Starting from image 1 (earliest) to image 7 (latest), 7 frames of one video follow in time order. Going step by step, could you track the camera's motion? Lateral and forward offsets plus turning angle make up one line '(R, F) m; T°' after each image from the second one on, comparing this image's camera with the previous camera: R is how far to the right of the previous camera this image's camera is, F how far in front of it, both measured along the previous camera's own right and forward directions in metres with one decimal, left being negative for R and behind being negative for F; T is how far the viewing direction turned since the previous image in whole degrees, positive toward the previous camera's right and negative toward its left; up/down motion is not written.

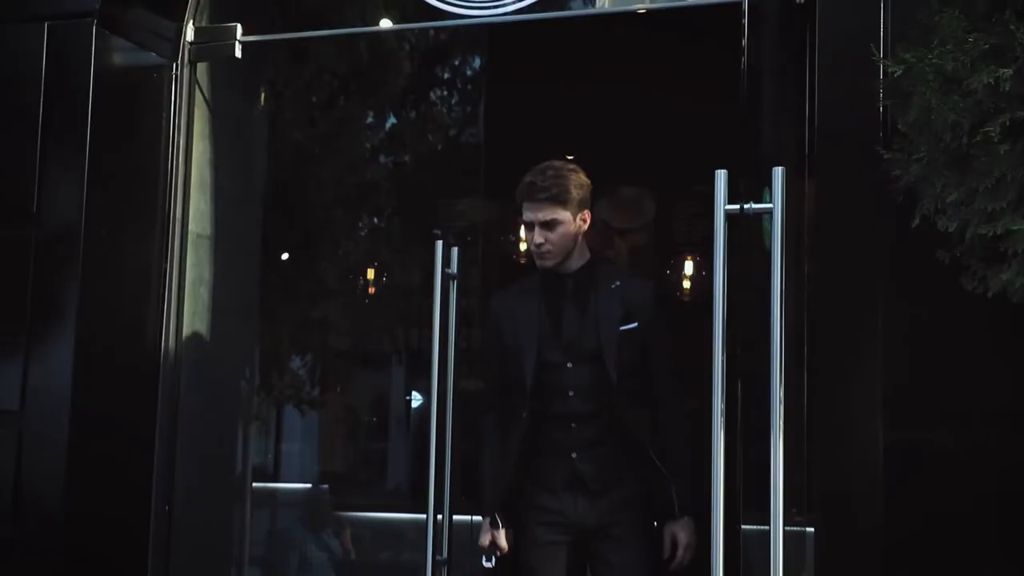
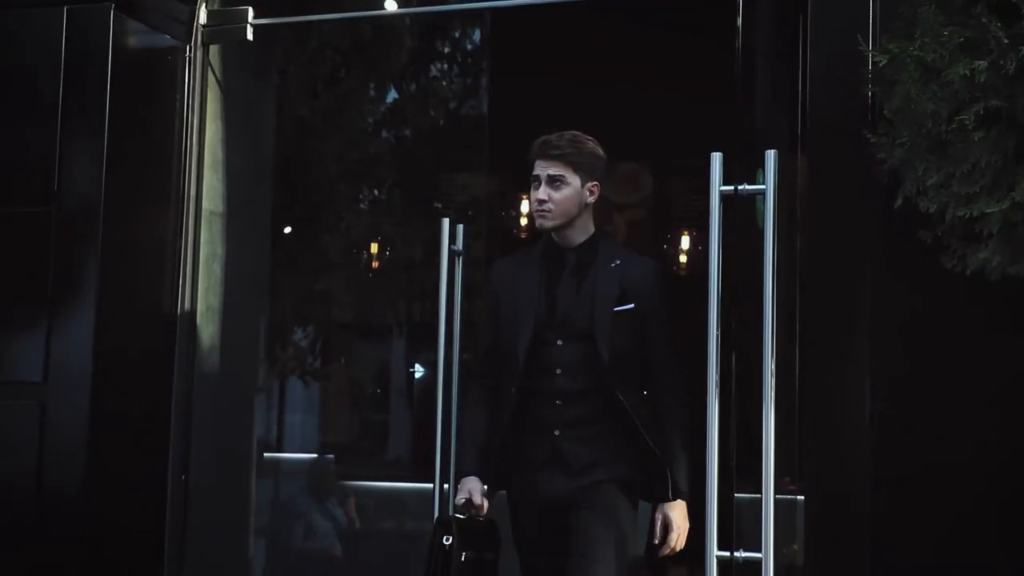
(0.0, -0.1) m; 0°
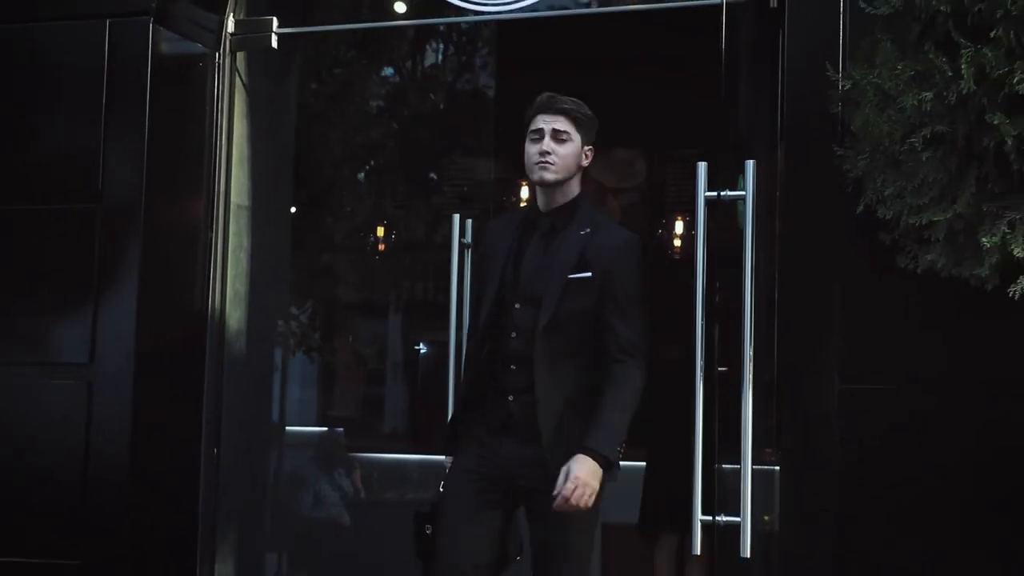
(0.0, -0.3) m; 0°
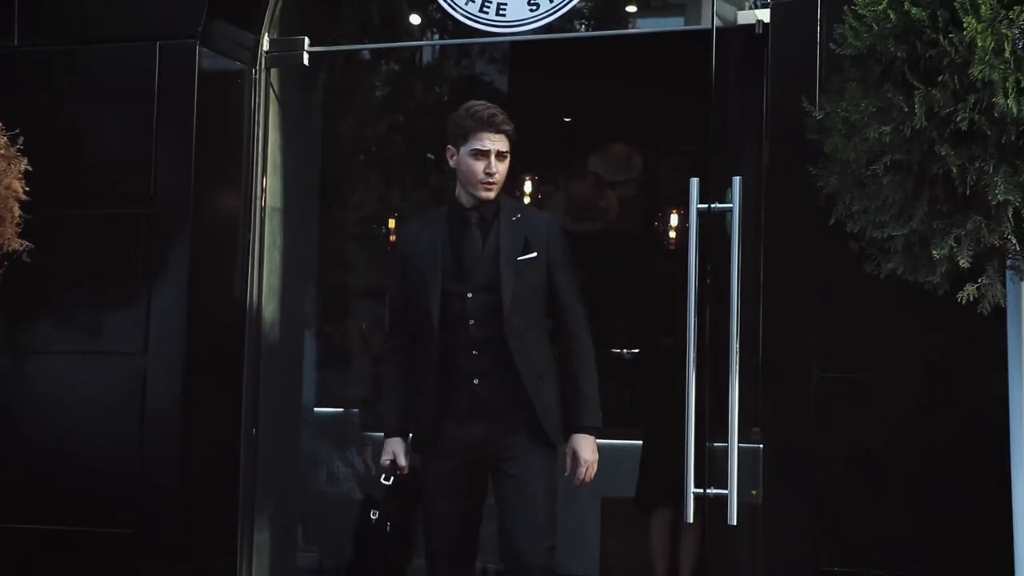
(0.0, -0.4) m; 0°
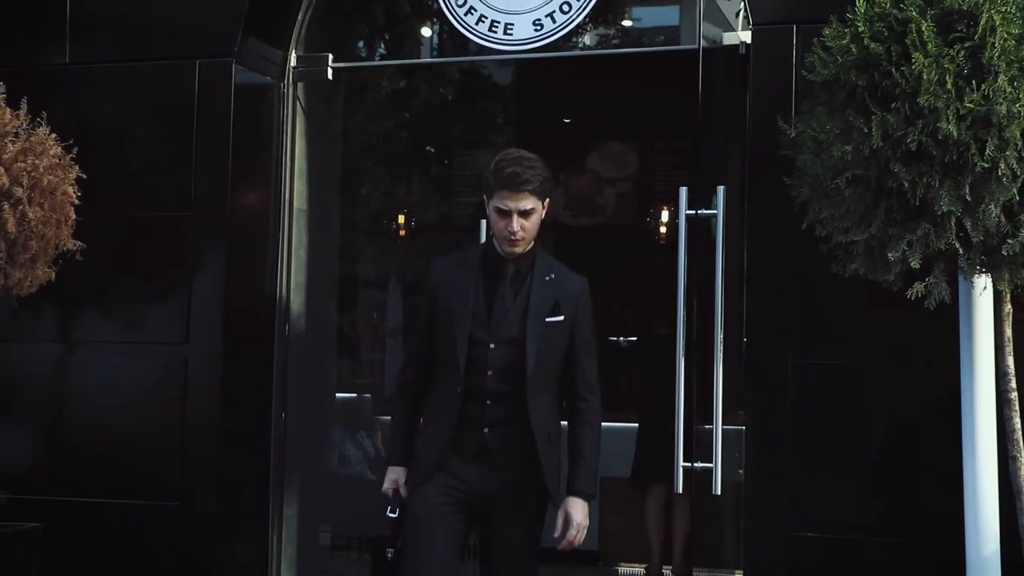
(0.0, -0.4) m; 0°
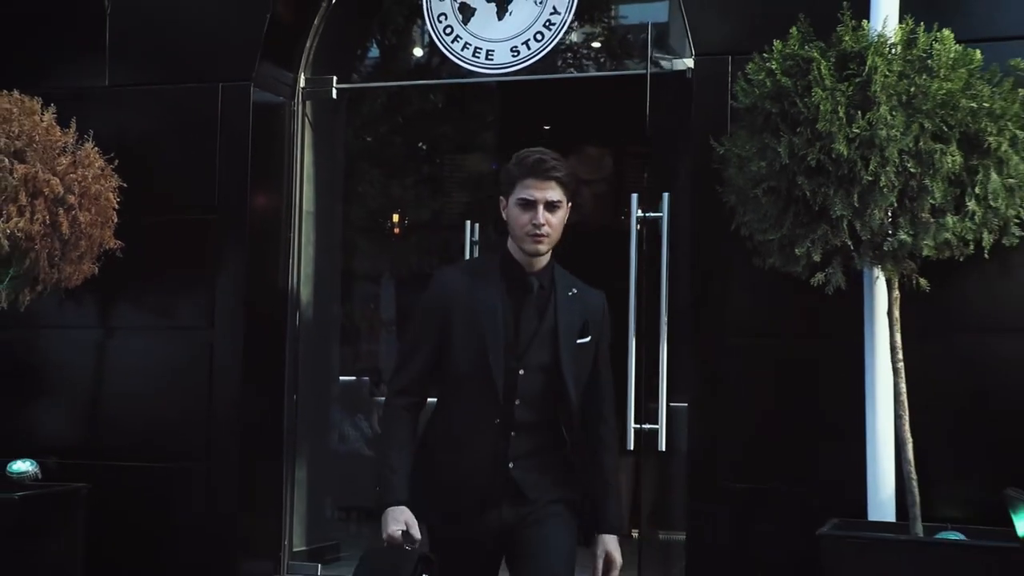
(0.0, -0.7) m; 0°
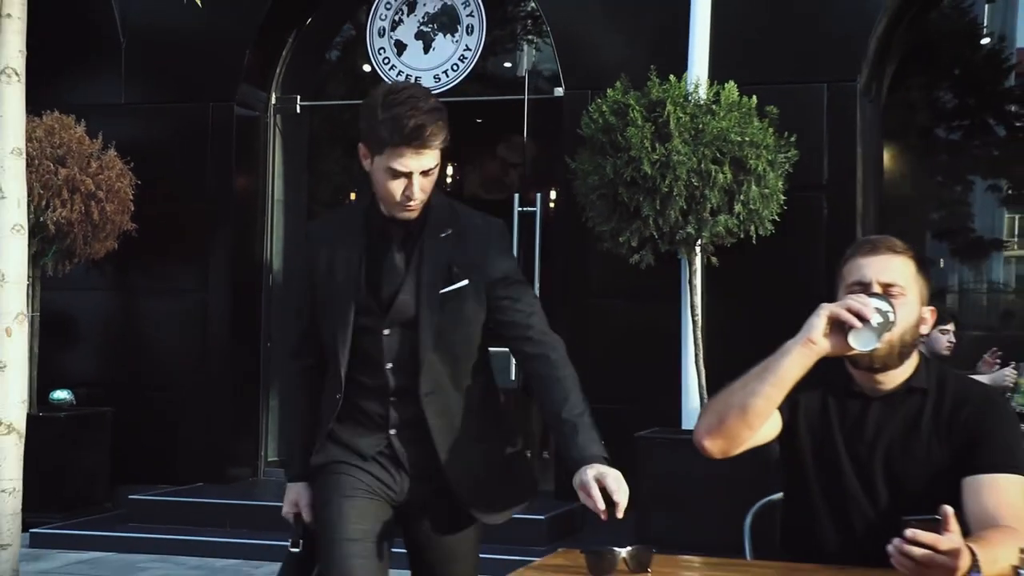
(+0.2, -1.7) m; +1°
